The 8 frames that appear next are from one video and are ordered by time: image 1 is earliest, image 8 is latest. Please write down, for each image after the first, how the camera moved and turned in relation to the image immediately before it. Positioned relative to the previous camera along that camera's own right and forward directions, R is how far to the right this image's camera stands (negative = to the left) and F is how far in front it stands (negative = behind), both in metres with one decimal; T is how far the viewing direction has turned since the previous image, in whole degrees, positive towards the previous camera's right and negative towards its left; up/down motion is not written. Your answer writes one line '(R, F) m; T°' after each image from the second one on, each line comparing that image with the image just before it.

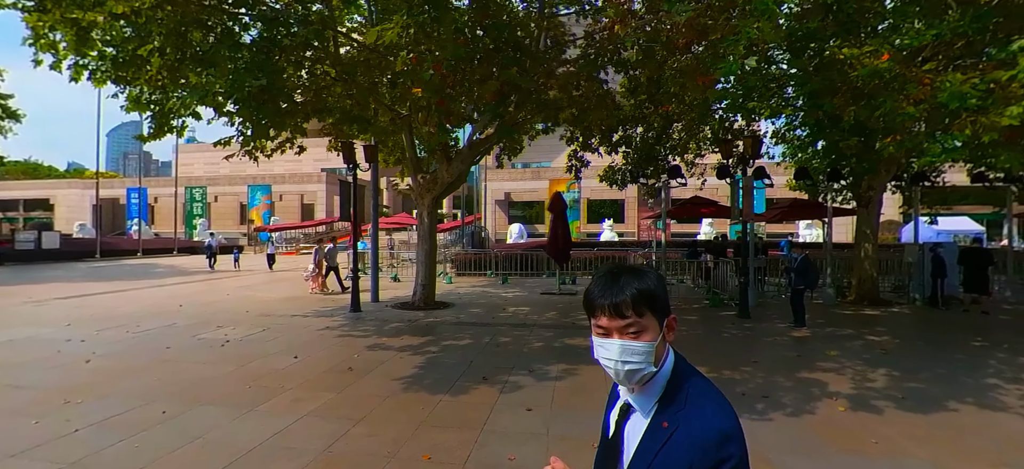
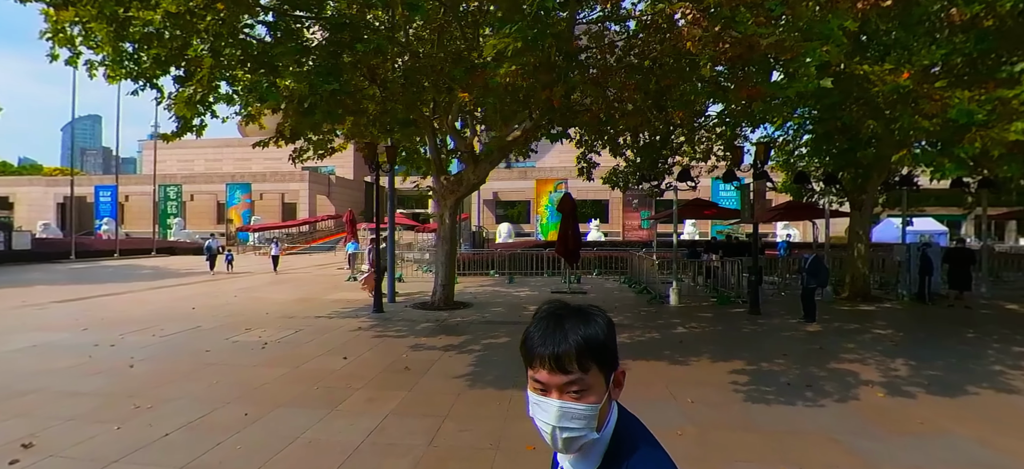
(-1.1, -0.2) m; +3°
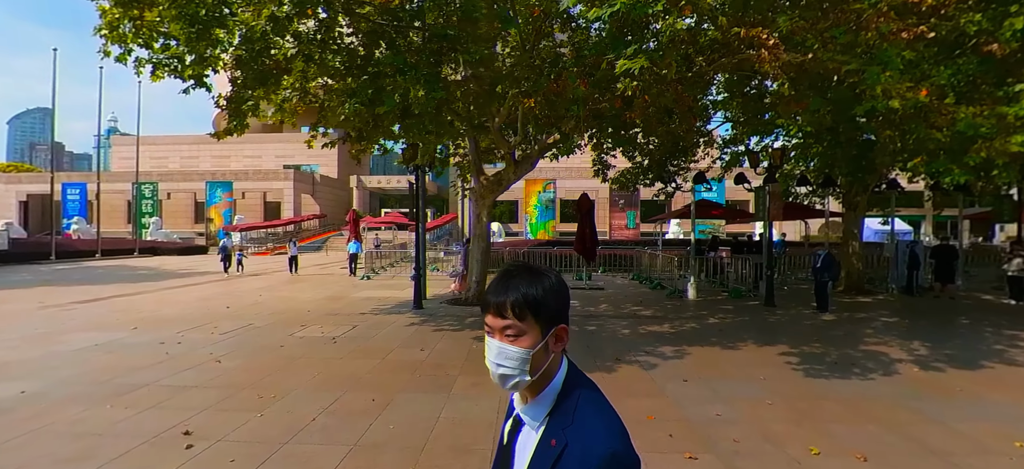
(-1.6, -0.5) m; +4°
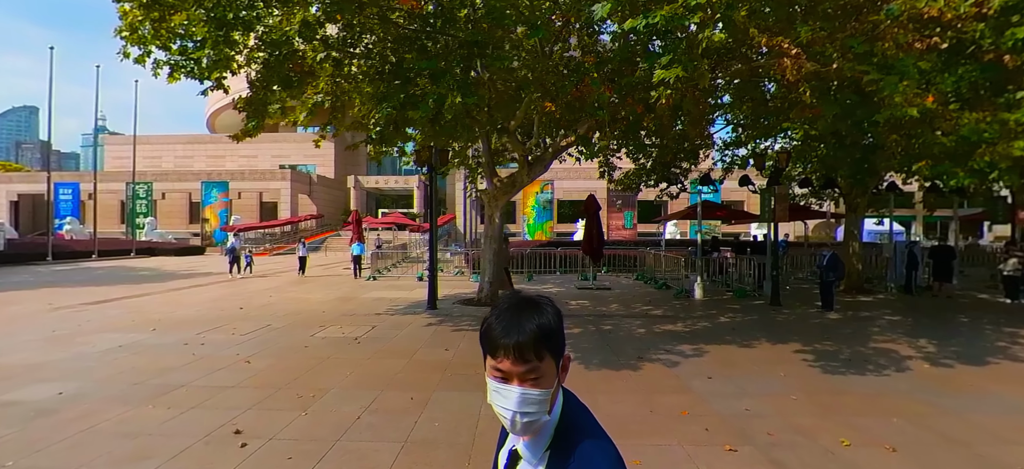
(-0.5, -0.1) m; +1°
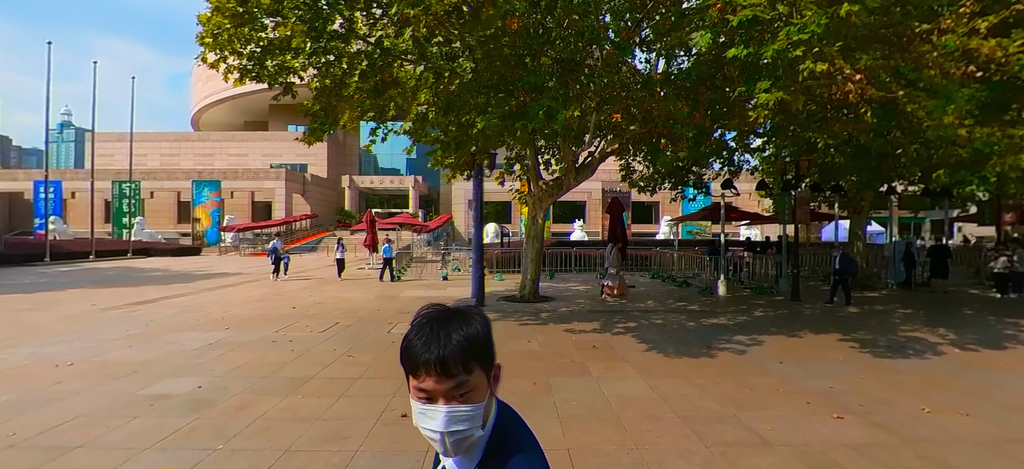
(-1.7, -0.5) m; +3°
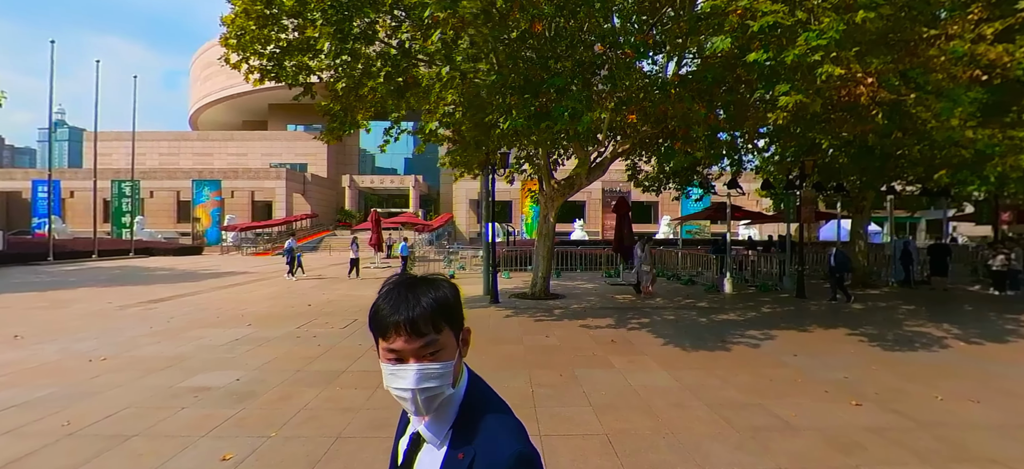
(-0.4, -0.2) m; +1°
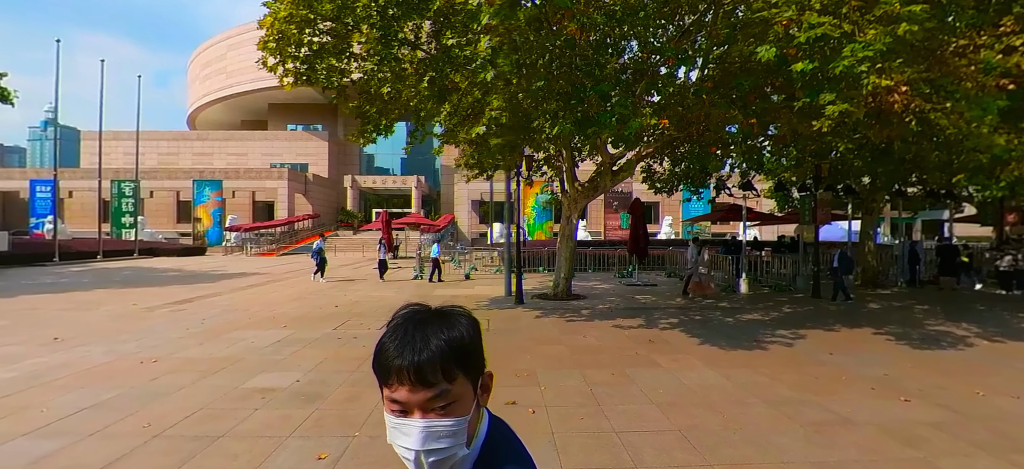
(-0.8, -0.2) m; +1°
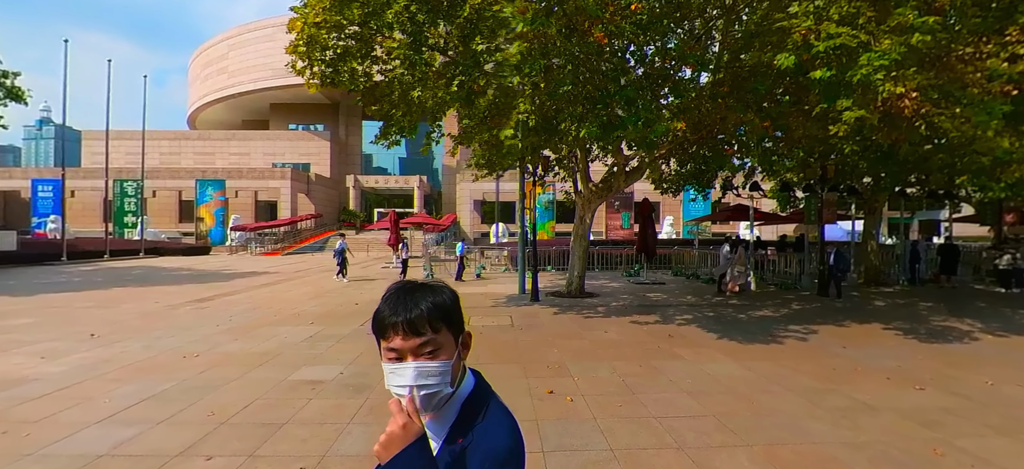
(-0.5, -0.3) m; +1°
